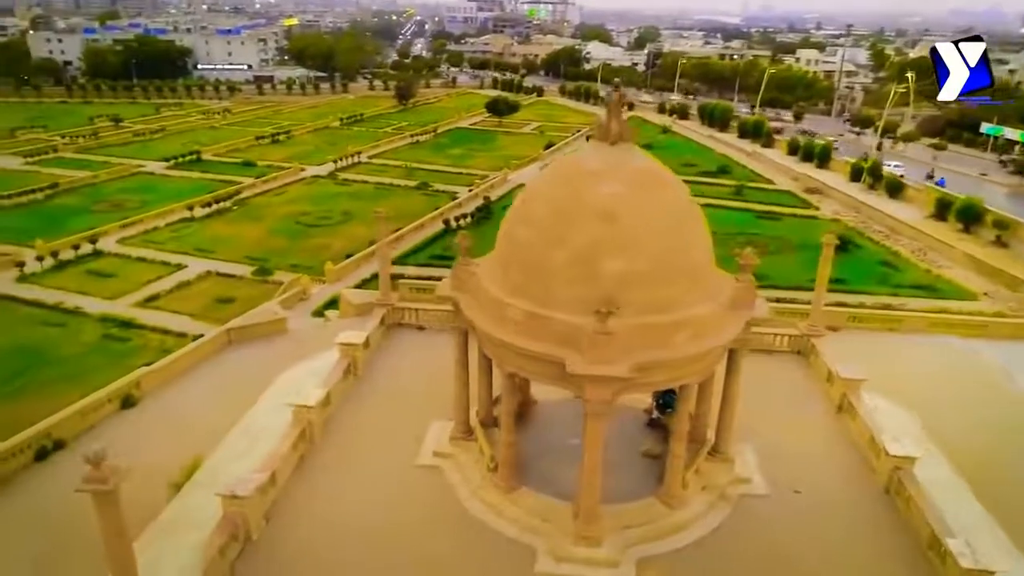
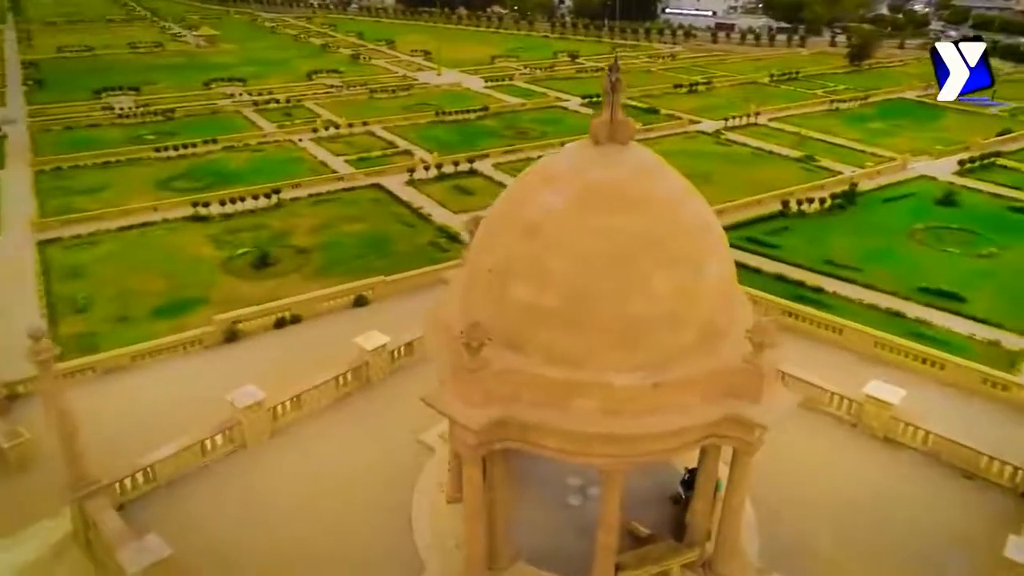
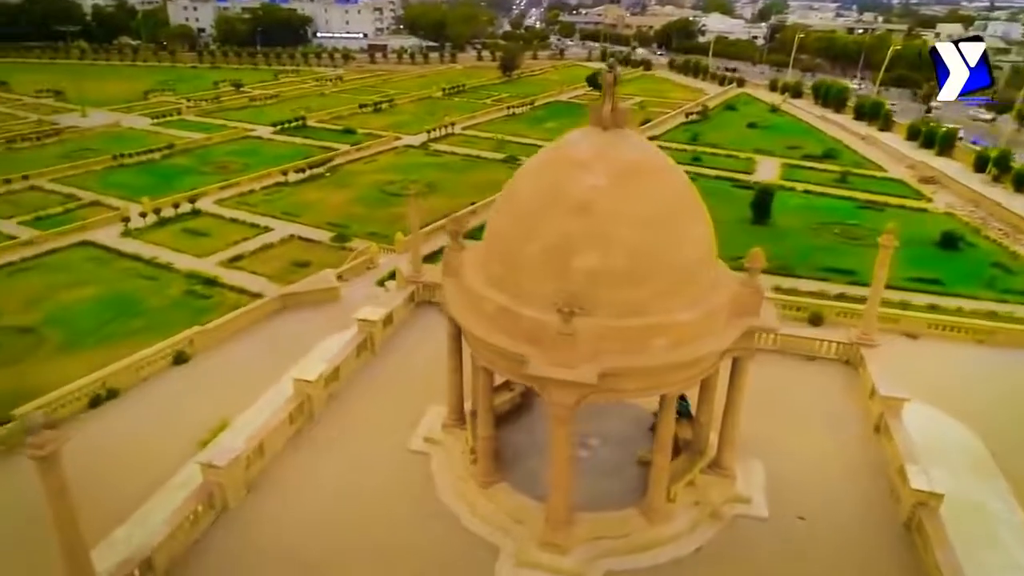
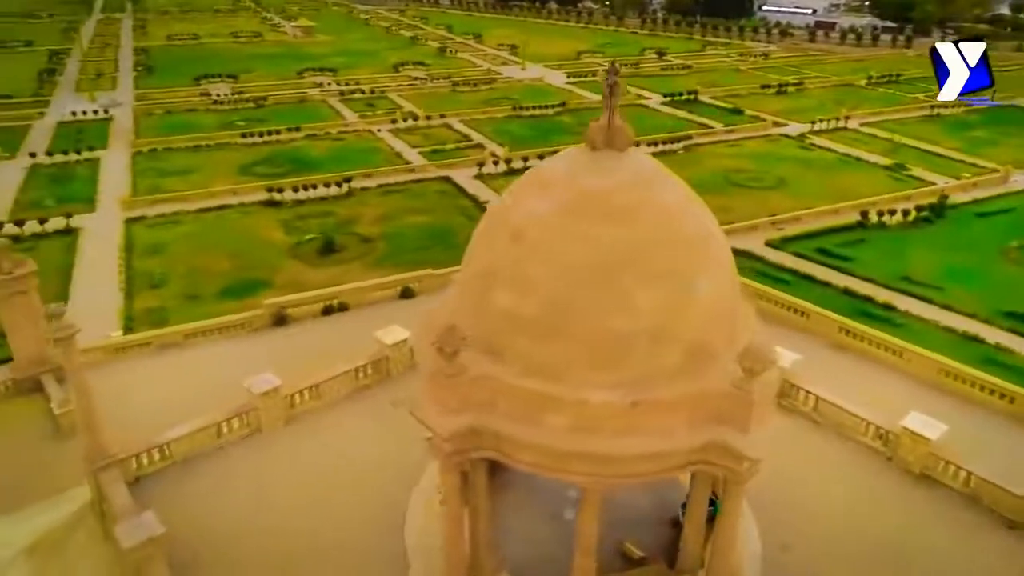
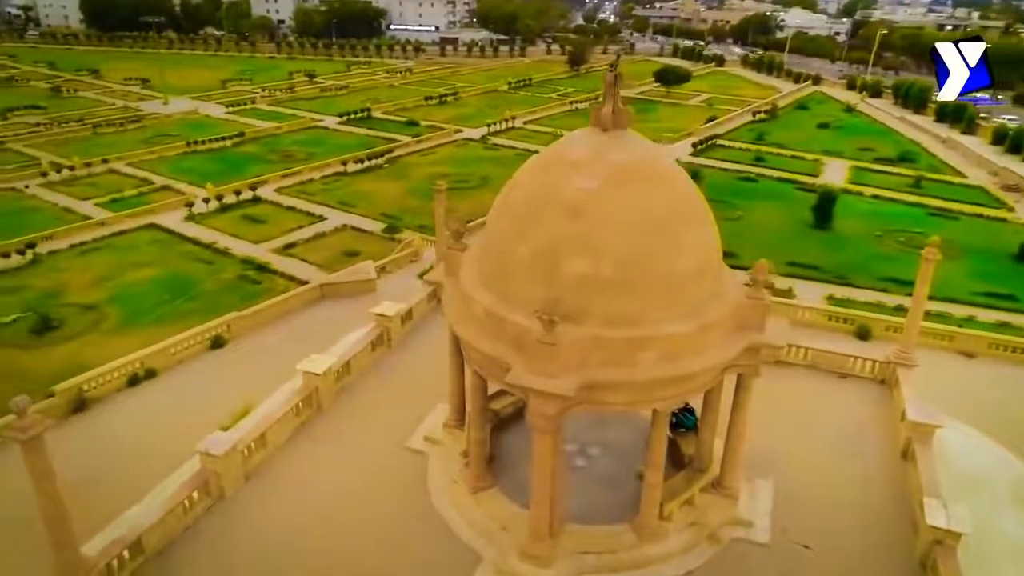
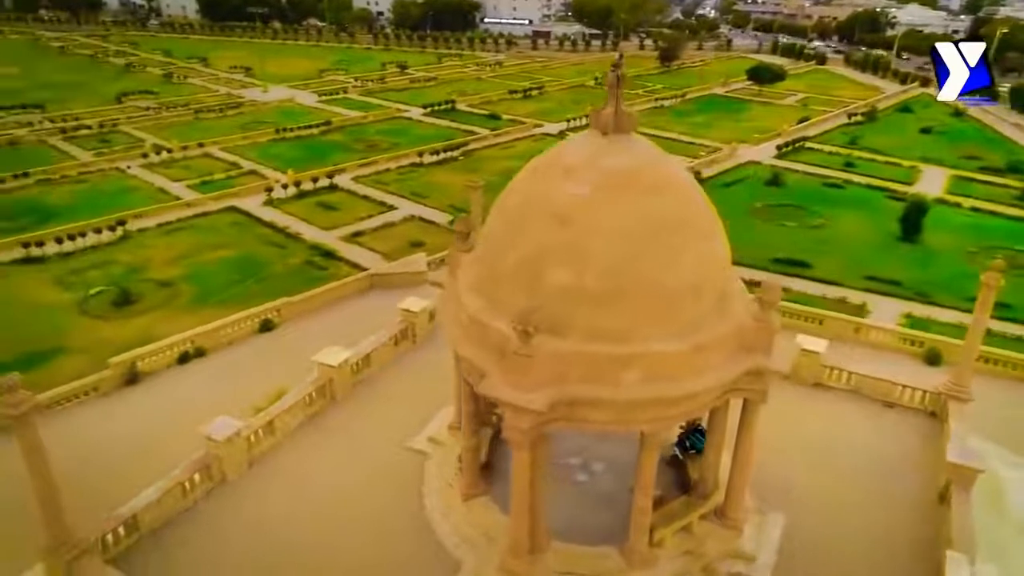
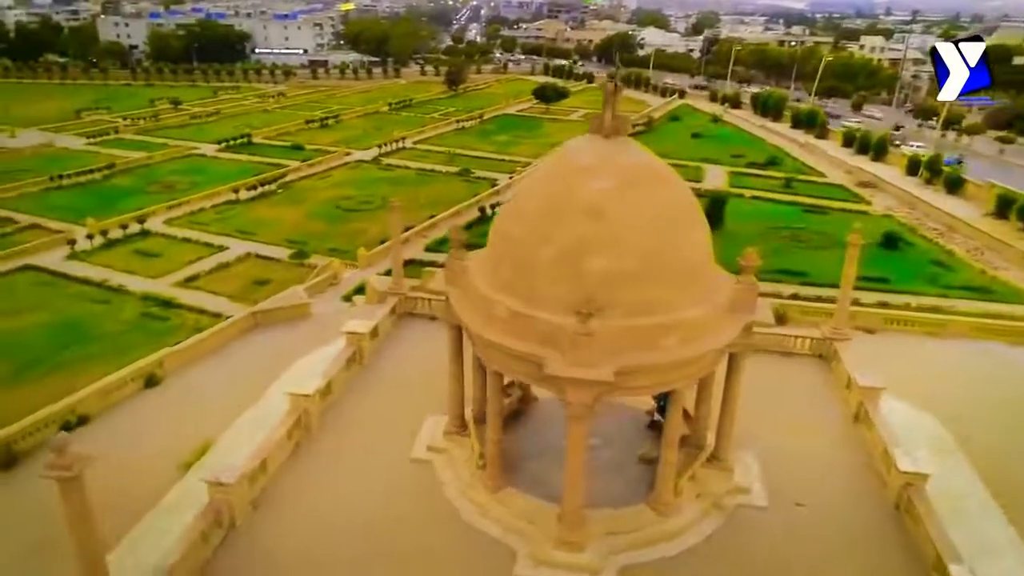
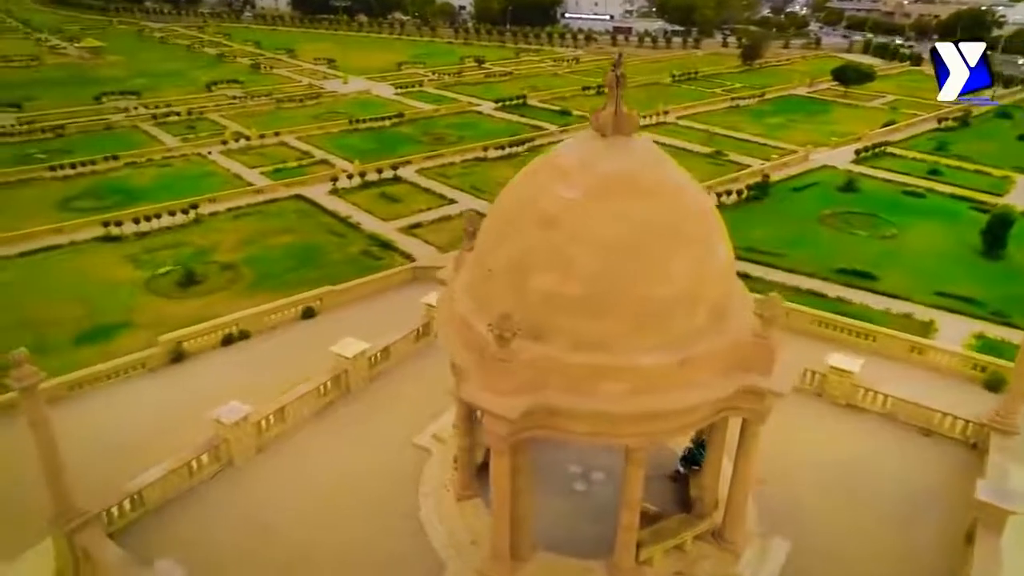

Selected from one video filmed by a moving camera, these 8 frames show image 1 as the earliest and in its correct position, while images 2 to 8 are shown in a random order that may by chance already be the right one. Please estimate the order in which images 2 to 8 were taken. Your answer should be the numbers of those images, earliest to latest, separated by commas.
7, 3, 5, 6, 8, 2, 4
